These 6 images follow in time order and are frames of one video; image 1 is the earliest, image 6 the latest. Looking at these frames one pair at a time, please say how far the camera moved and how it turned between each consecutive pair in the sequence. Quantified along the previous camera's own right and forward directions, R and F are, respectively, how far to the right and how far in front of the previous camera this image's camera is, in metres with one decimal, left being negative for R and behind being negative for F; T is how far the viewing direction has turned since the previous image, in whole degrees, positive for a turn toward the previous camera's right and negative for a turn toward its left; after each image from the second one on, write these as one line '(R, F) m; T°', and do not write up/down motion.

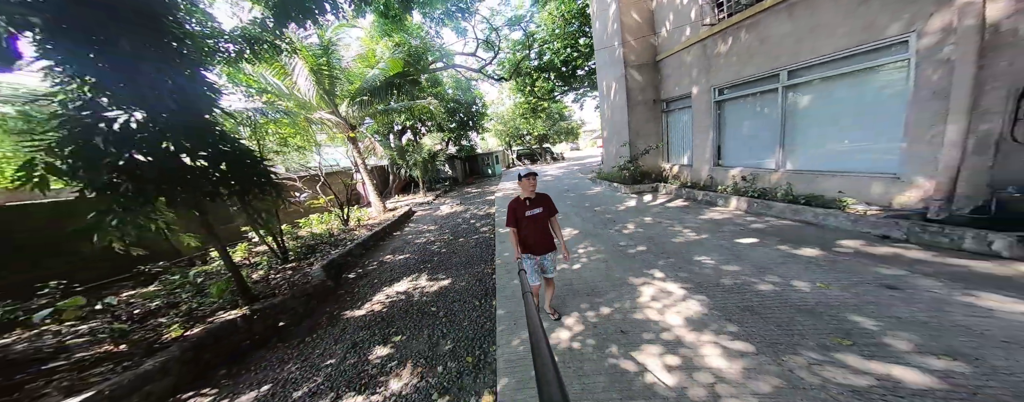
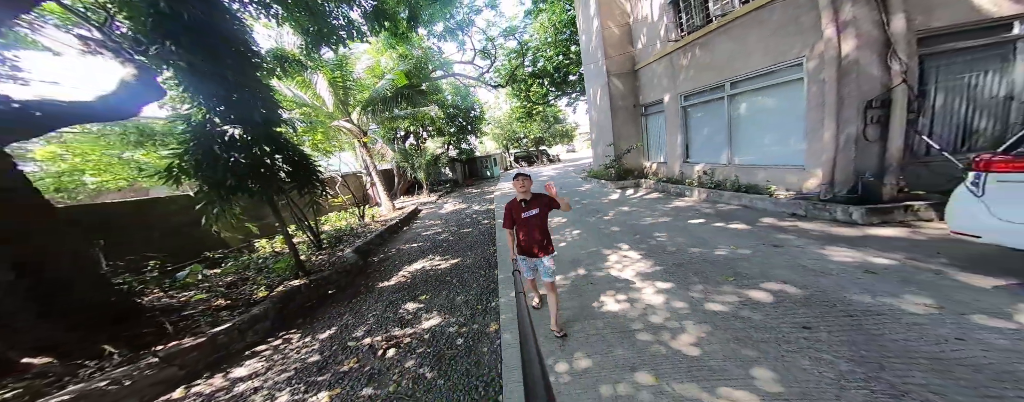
(0.0, -1.0) m; 0°
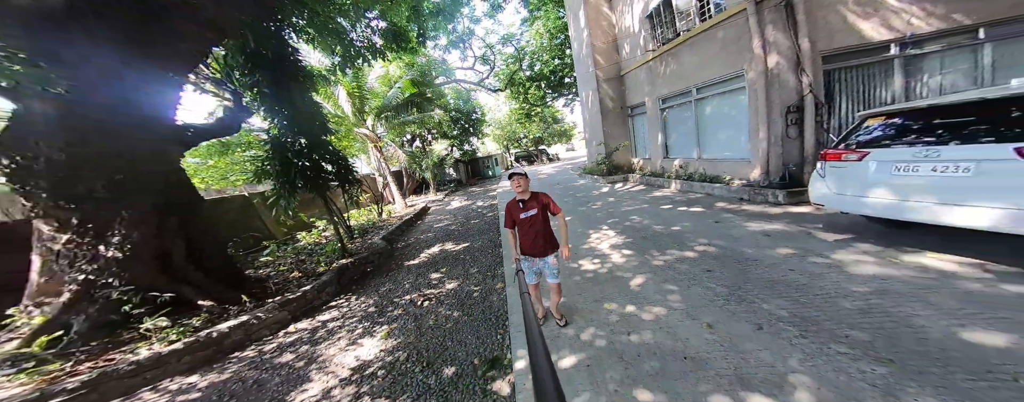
(0.0, -1.1) m; 0°
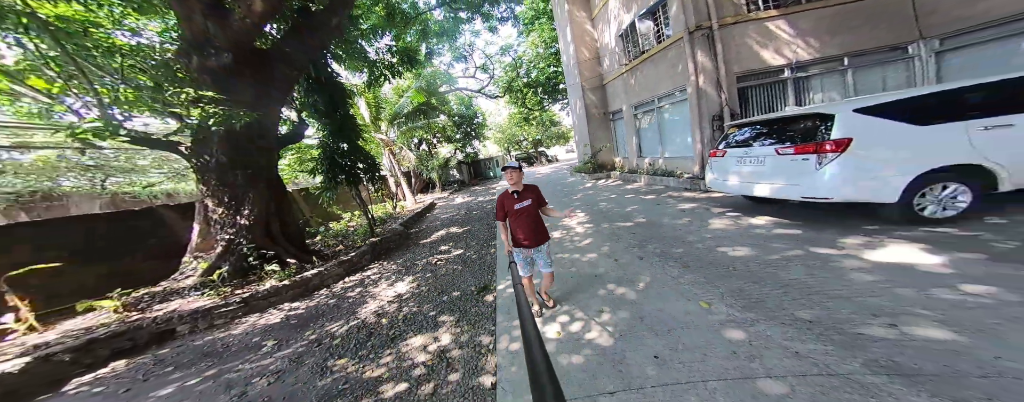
(+0.3, -1.5) m; -1°
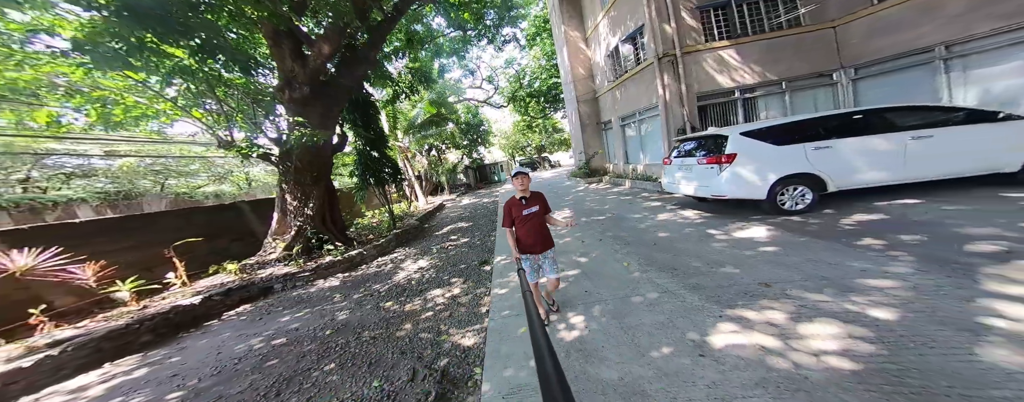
(+0.3, -1.4) m; -2°
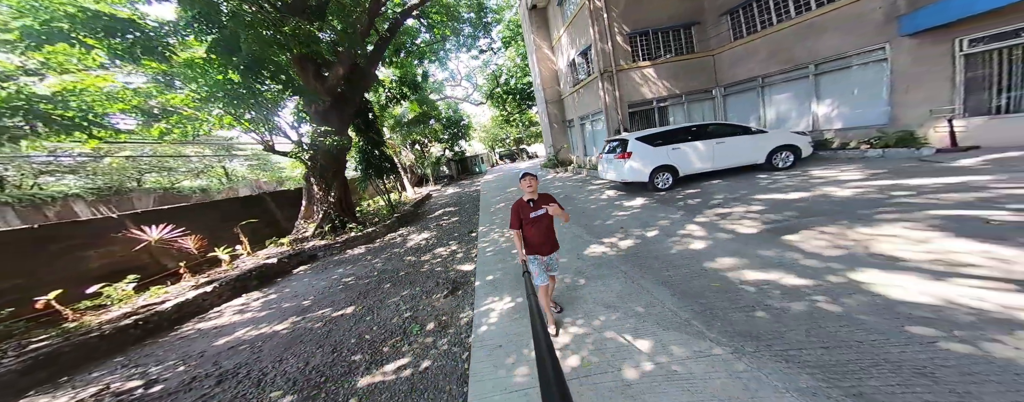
(0.0, -2.1) m; +4°
